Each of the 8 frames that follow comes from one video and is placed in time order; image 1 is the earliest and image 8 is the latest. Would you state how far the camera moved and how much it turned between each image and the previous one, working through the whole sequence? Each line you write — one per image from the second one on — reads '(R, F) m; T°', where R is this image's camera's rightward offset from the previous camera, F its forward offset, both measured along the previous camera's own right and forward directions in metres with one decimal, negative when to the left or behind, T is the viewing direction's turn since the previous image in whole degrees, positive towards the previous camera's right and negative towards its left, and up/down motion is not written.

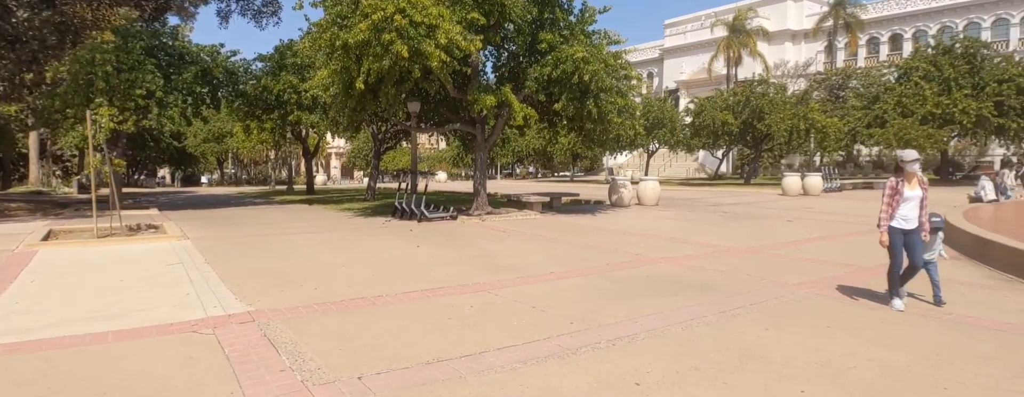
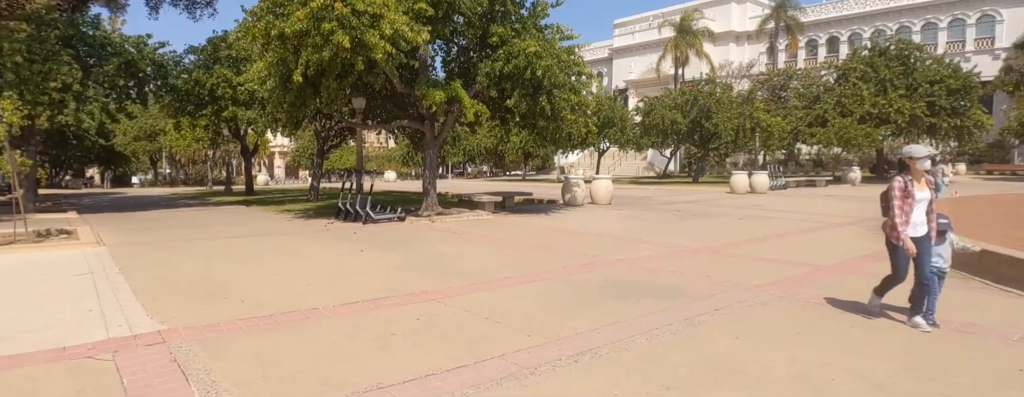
(0.0, +0.6) m; +5°
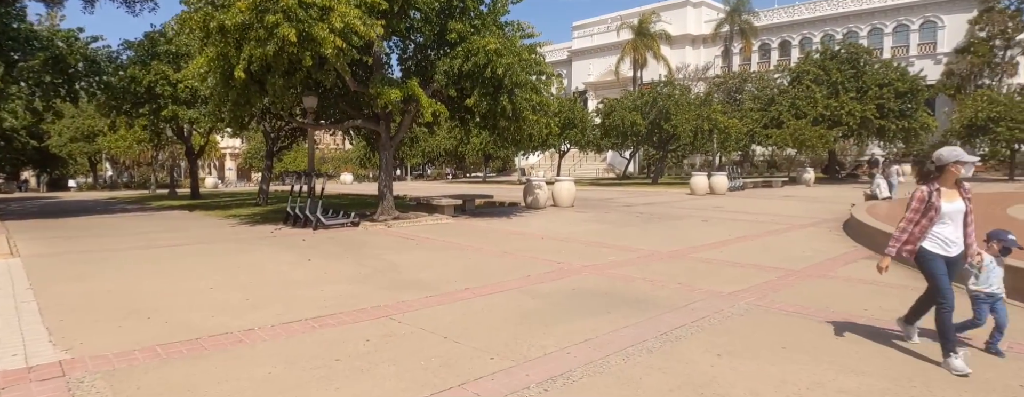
(0.0, +0.5) m; +4°
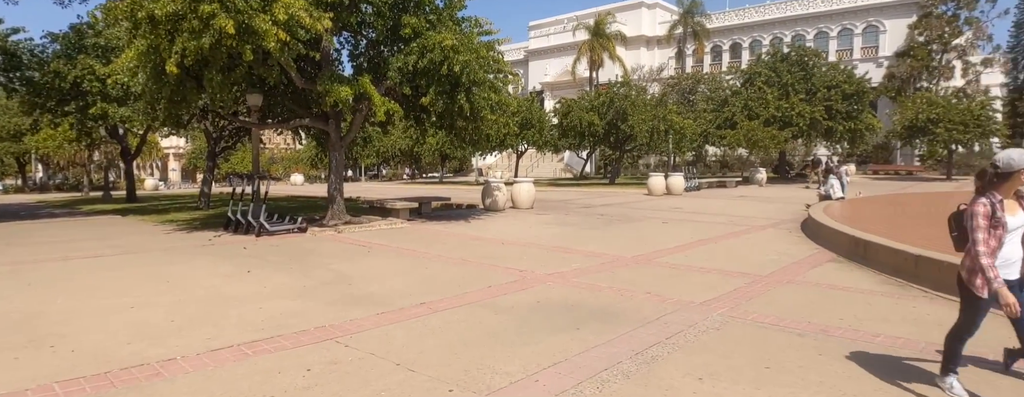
(0.0, +0.5) m; +4°
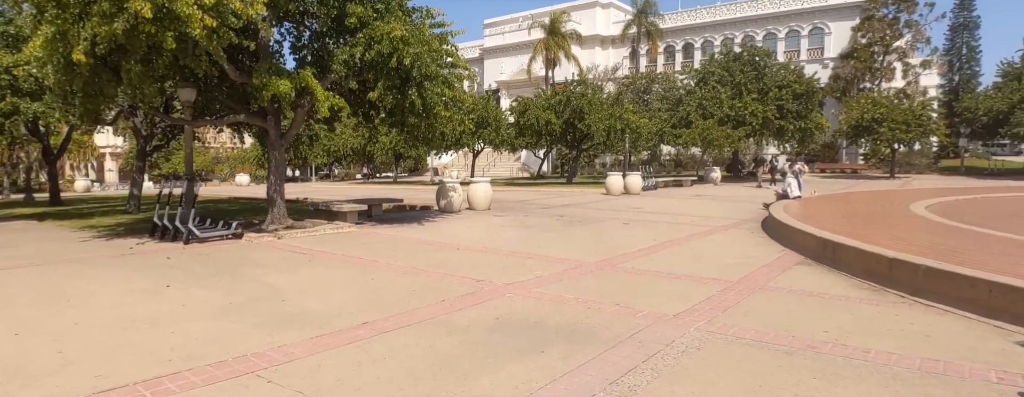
(0.0, +0.7) m; +4°
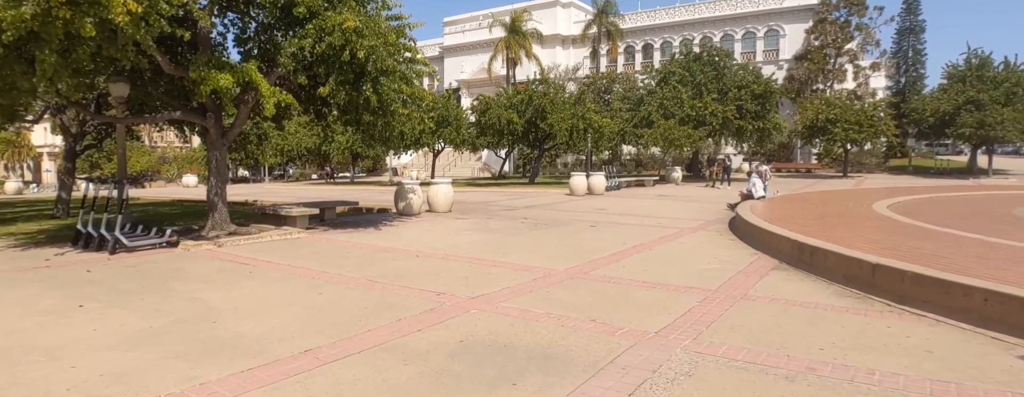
(0.0, +0.6) m; +4°
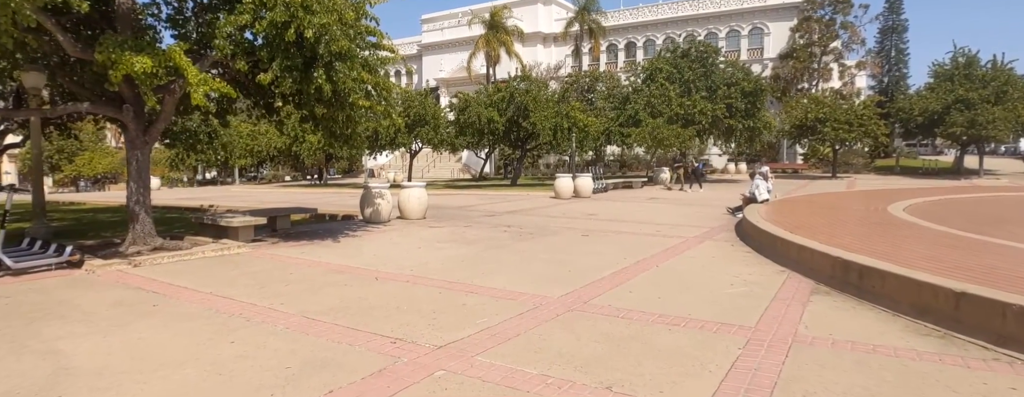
(0.0, +1.7) m; +2°
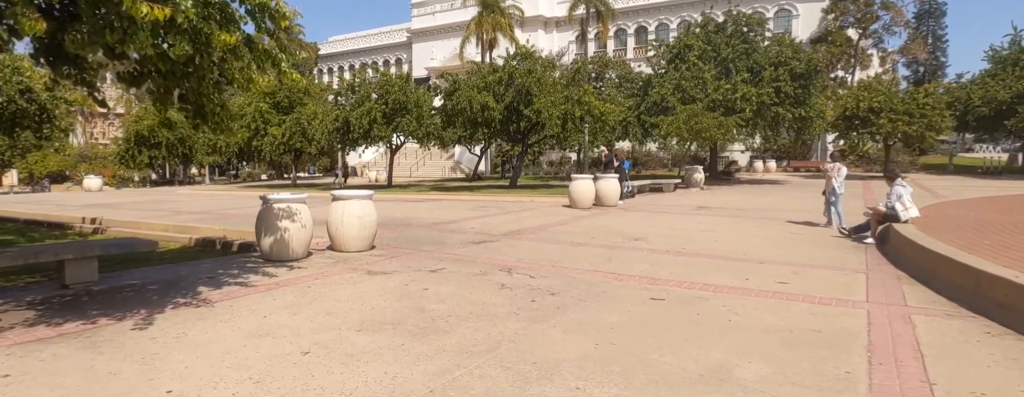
(-0.1, +5.8) m; 0°
